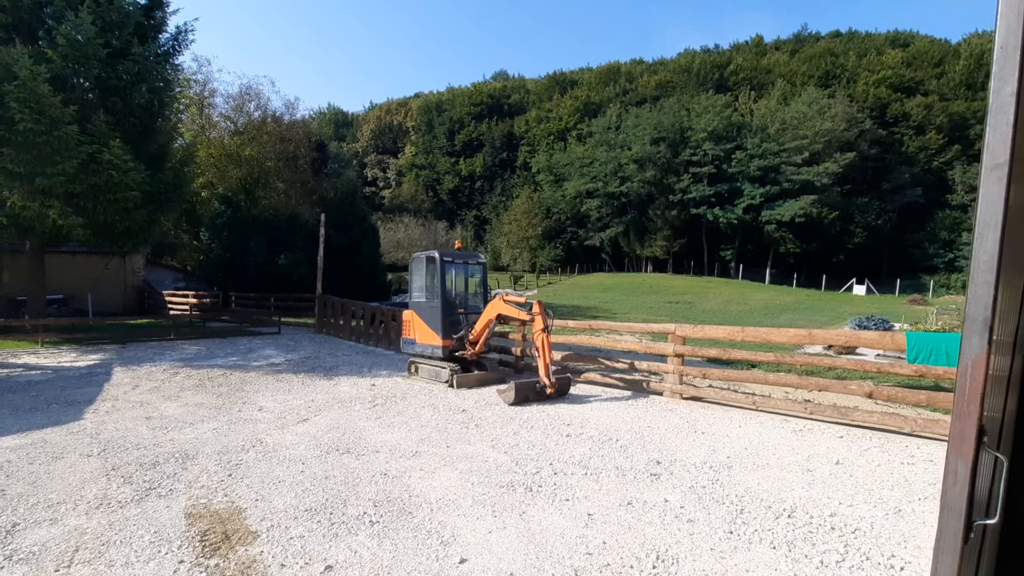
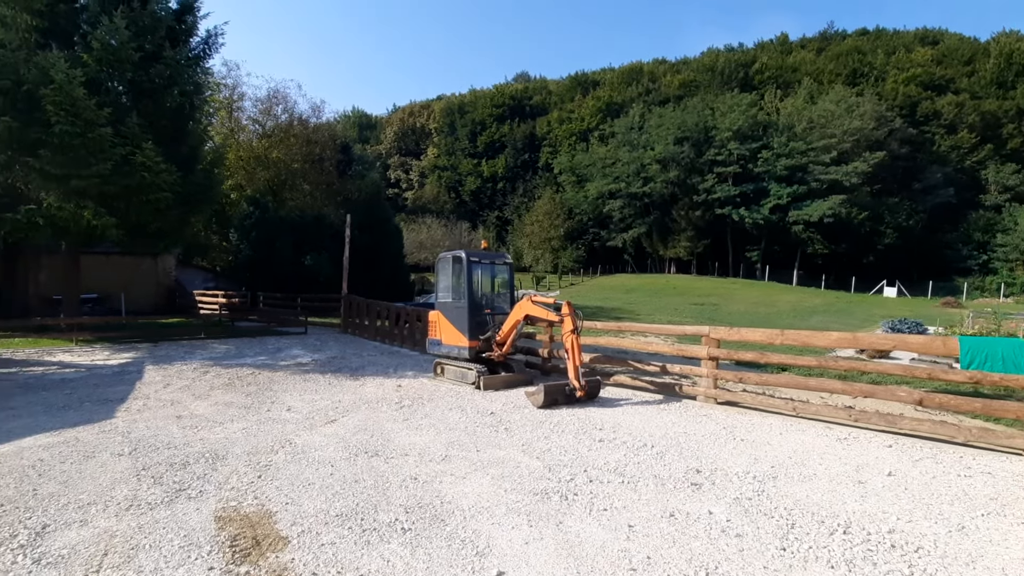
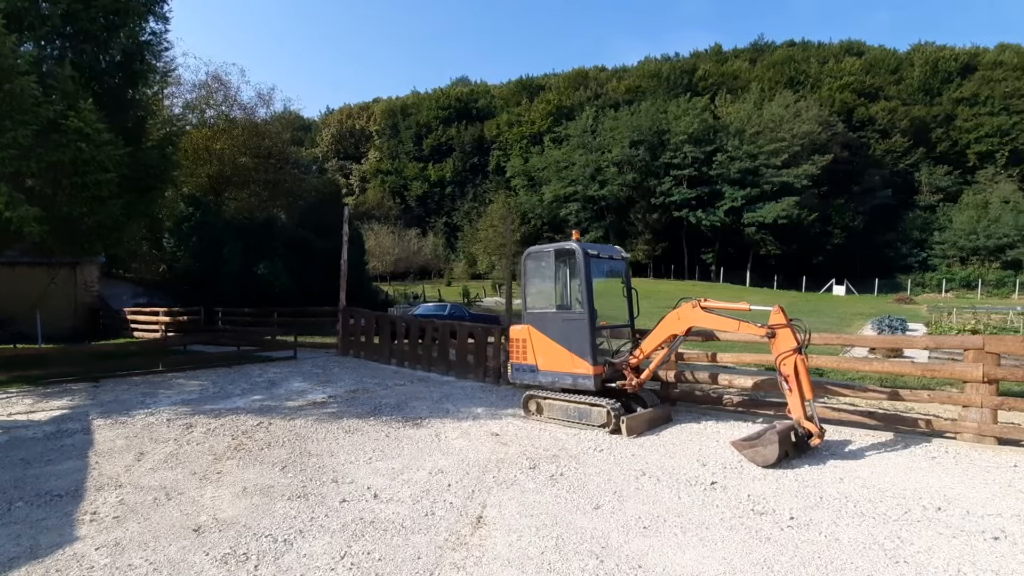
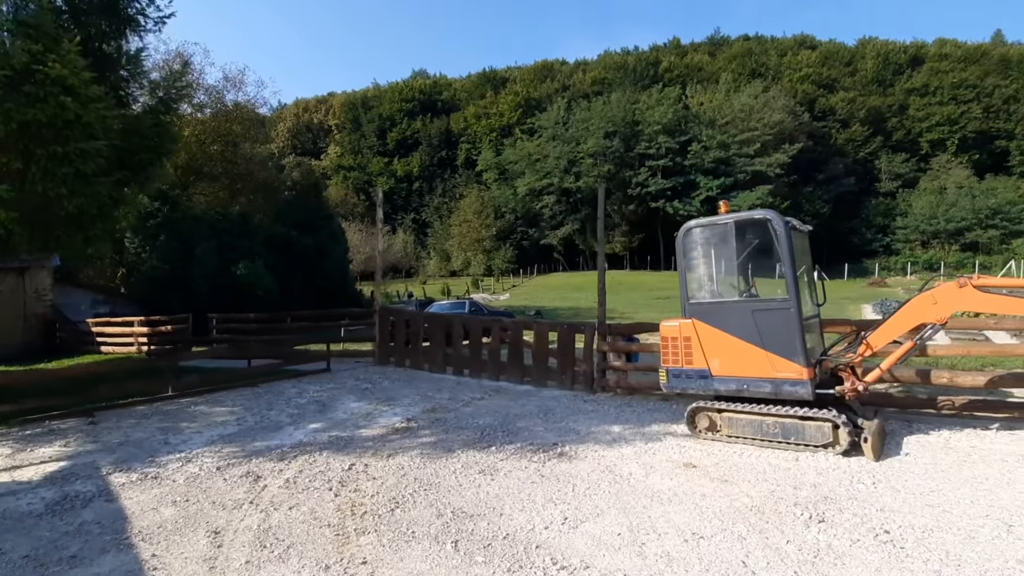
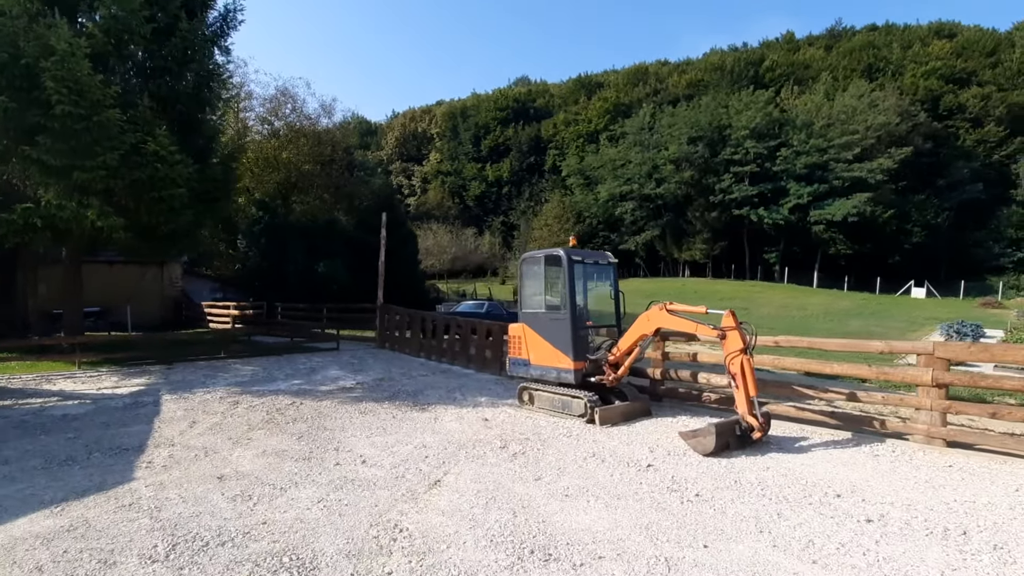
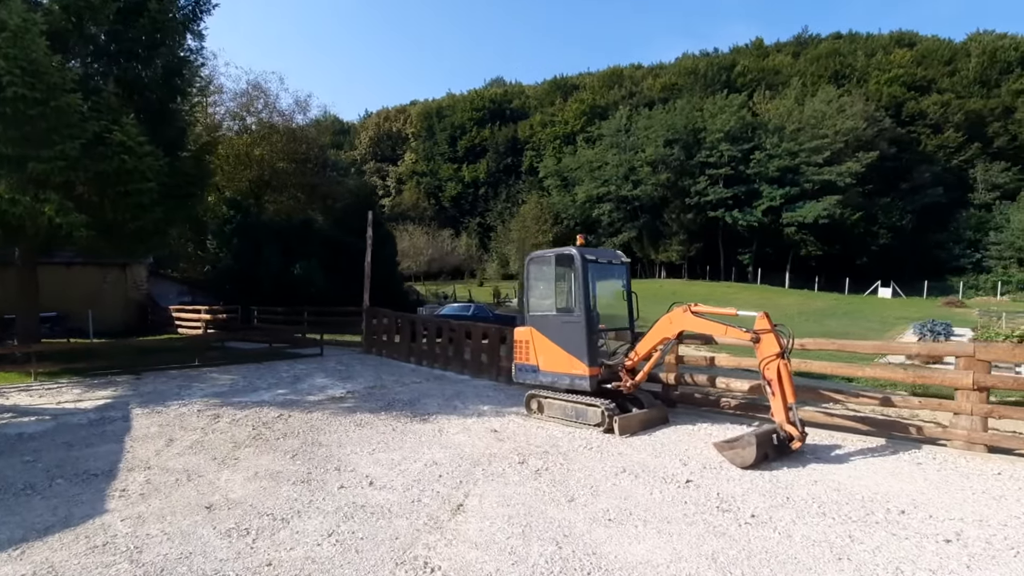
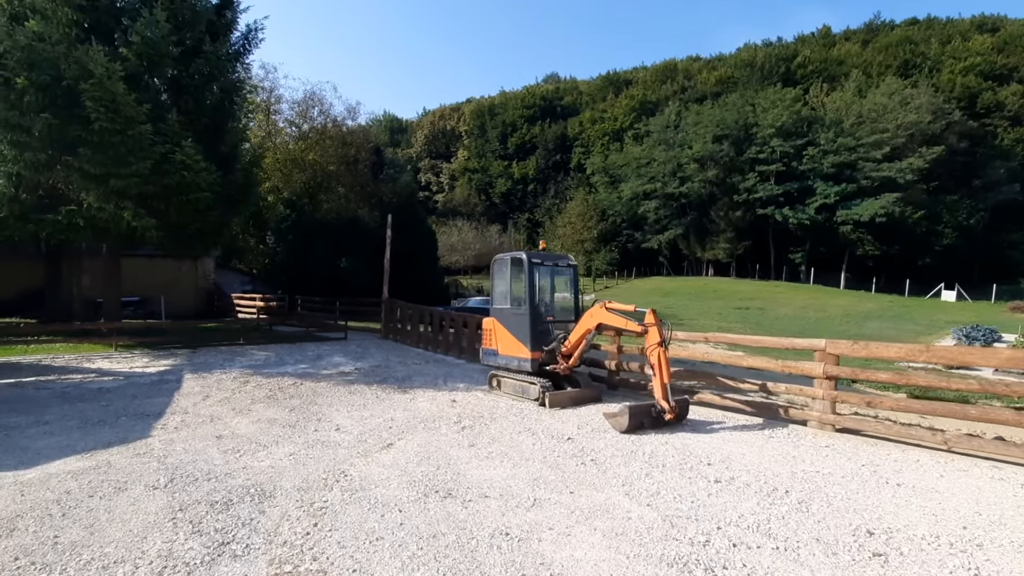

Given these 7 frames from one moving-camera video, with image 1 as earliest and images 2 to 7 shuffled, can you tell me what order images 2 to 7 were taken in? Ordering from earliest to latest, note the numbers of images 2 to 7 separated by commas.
2, 7, 5, 6, 3, 4
